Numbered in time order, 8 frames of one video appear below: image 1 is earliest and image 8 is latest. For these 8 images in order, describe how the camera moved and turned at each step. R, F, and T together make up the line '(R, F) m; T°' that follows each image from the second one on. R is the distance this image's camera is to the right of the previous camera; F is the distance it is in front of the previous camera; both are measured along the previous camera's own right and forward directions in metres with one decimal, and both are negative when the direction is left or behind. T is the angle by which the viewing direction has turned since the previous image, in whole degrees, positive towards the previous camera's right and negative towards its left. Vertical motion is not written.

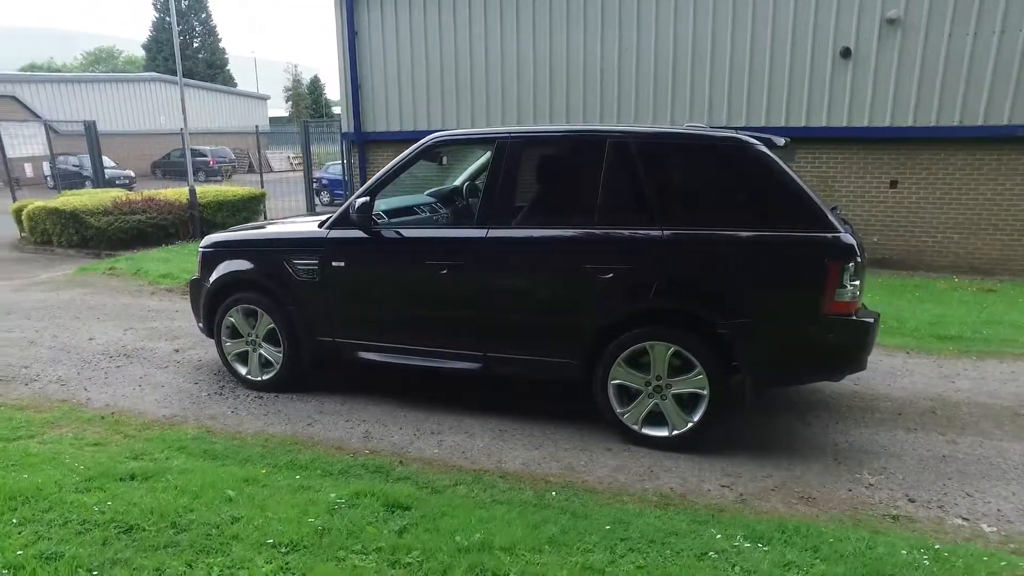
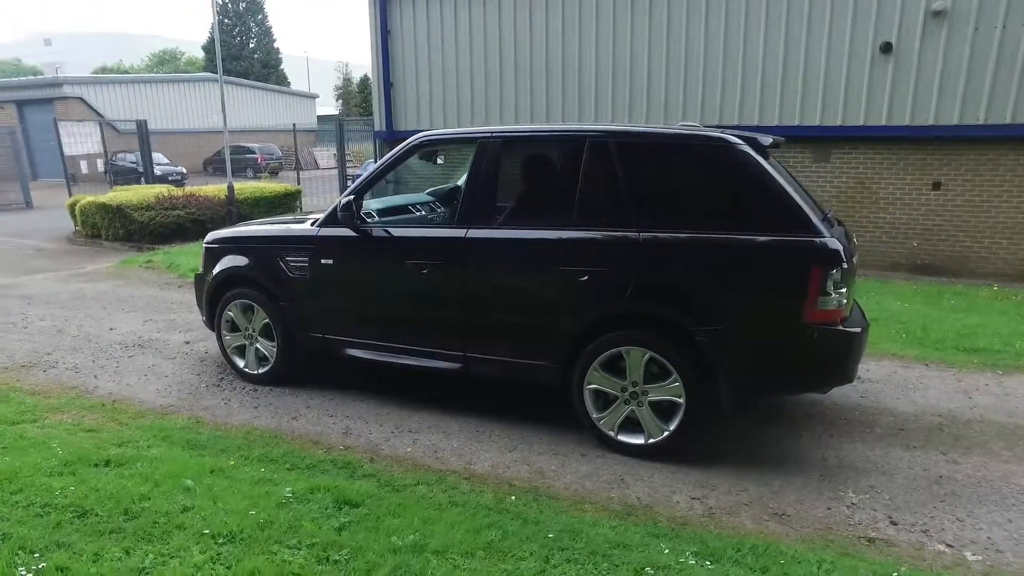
(+0.5, 0.0) m; -4°
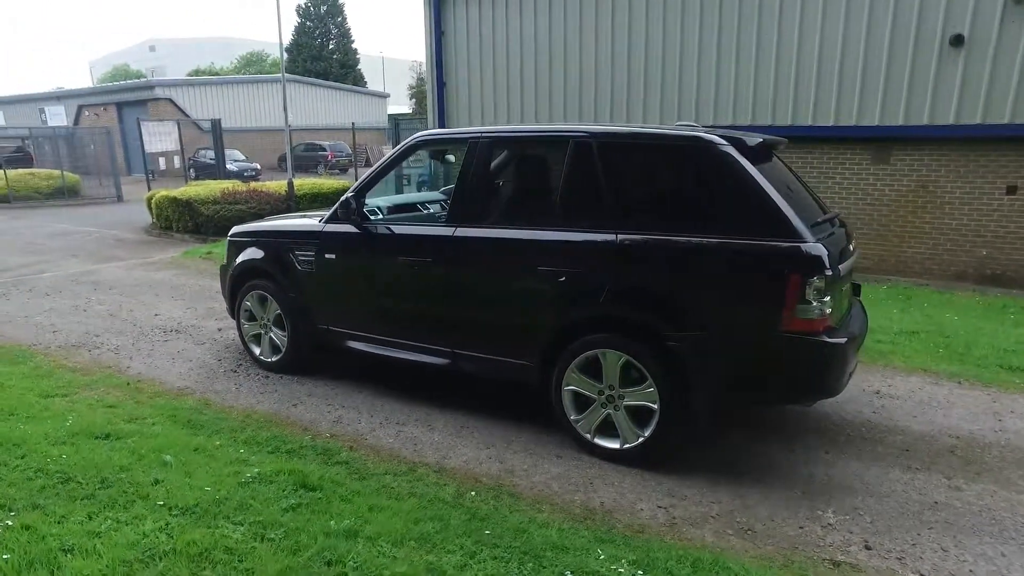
(+0.6, 0.0) m; -7°
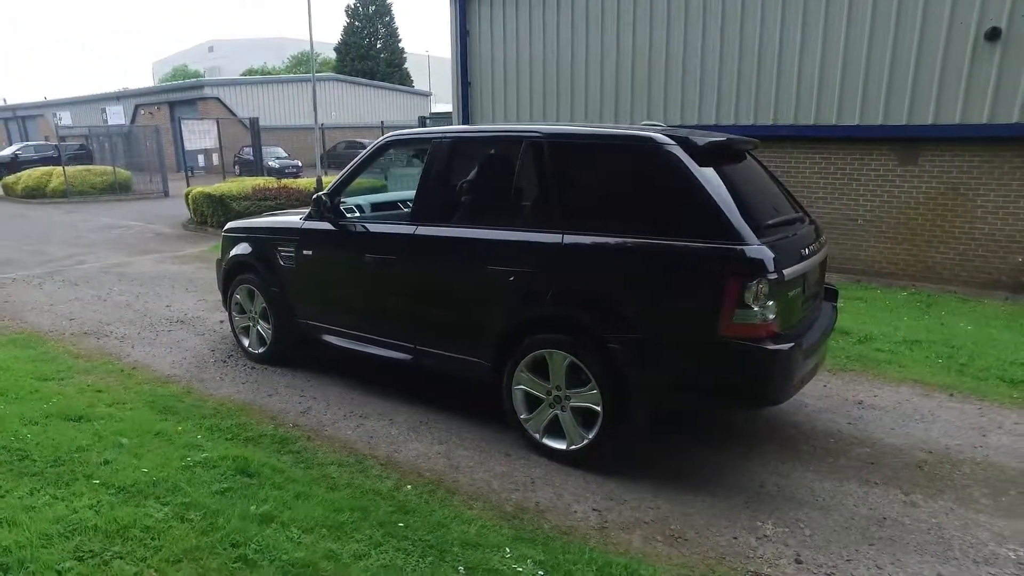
(+0.6, 0.0) m; -4°
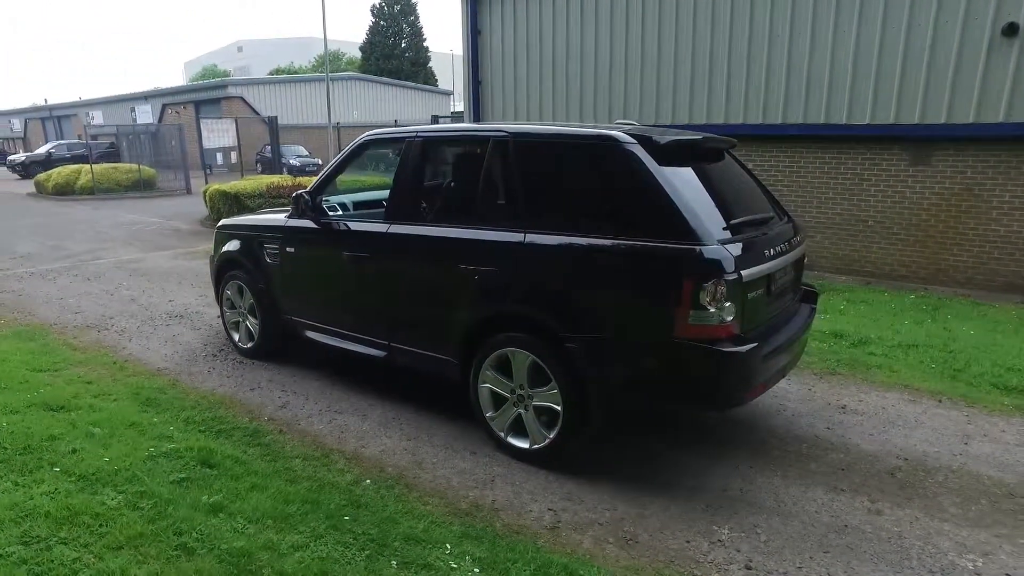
(+0.4, 0.0) m; -2°
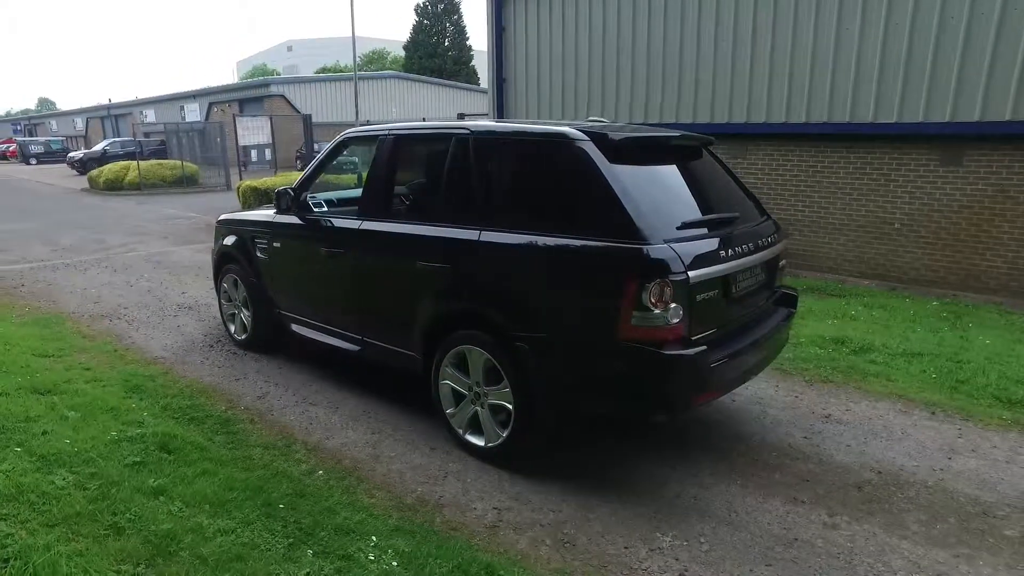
(+0.6, 0.0) m; -4°
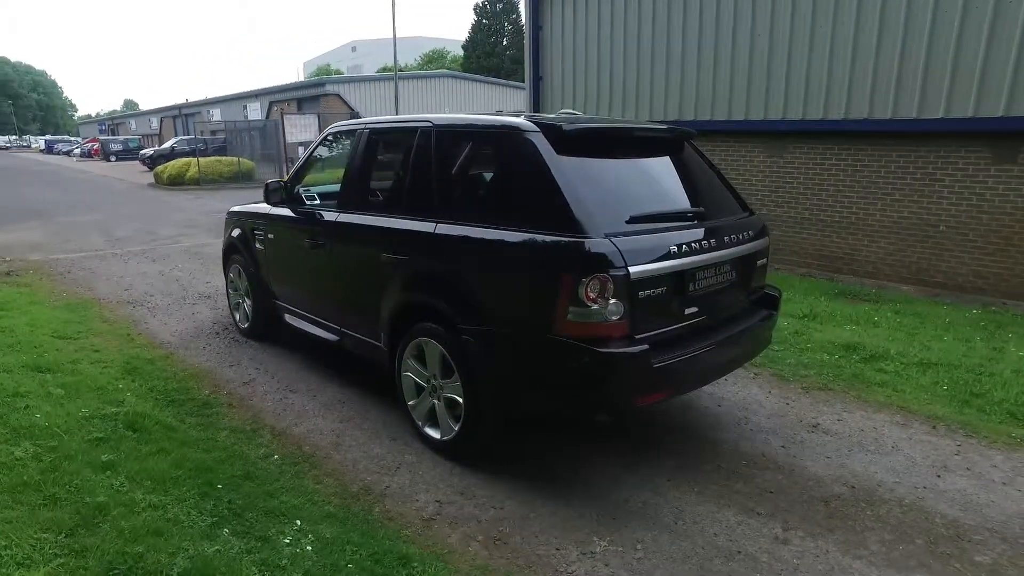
(+0.6, +0.1) m; -5°
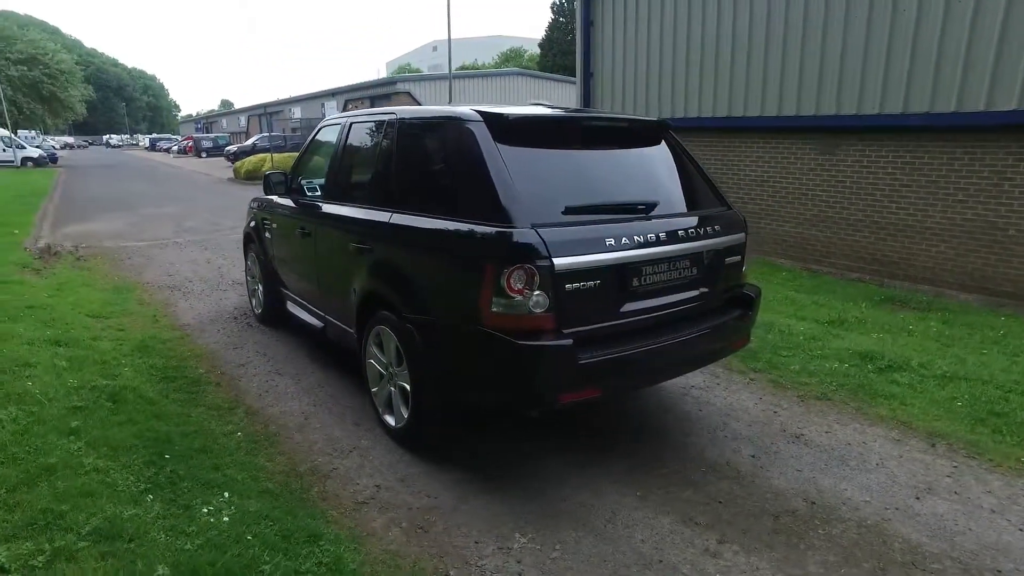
(+0.8, +0.1) m; -7°
